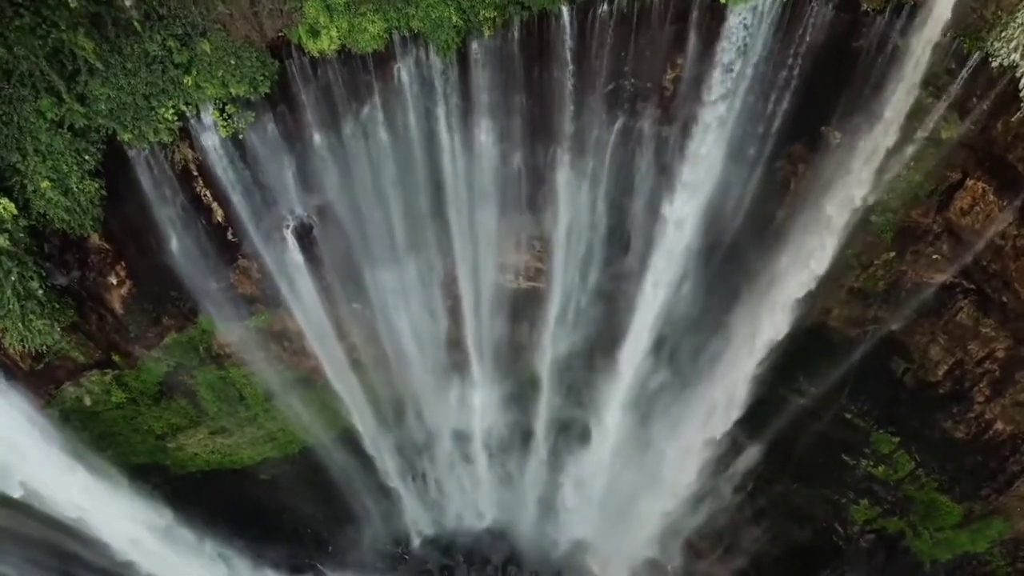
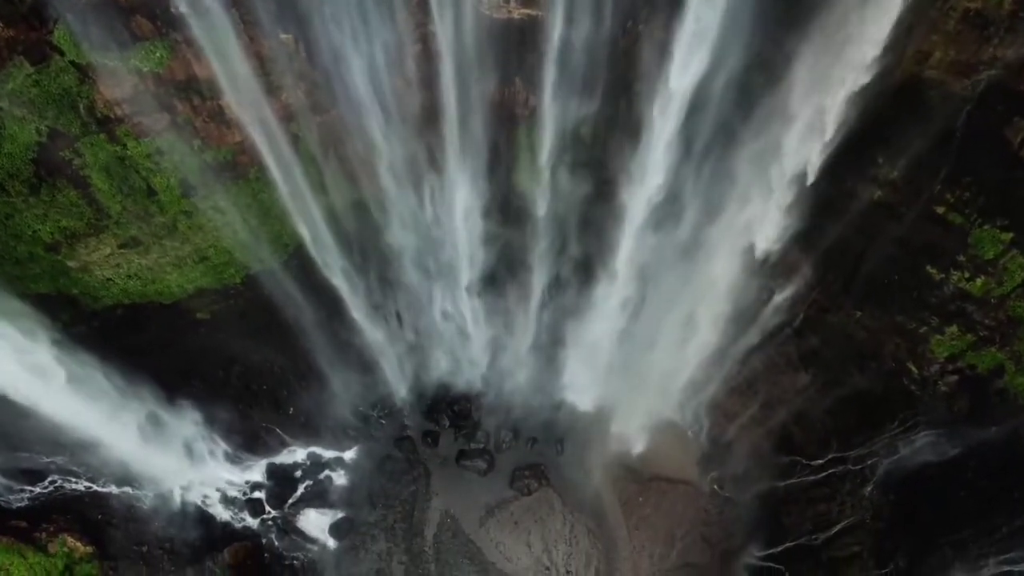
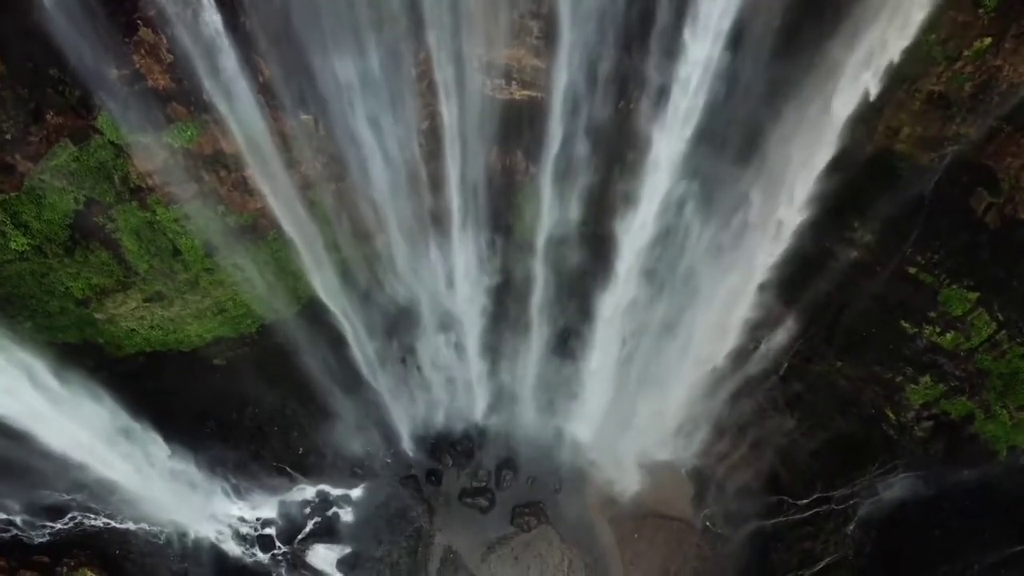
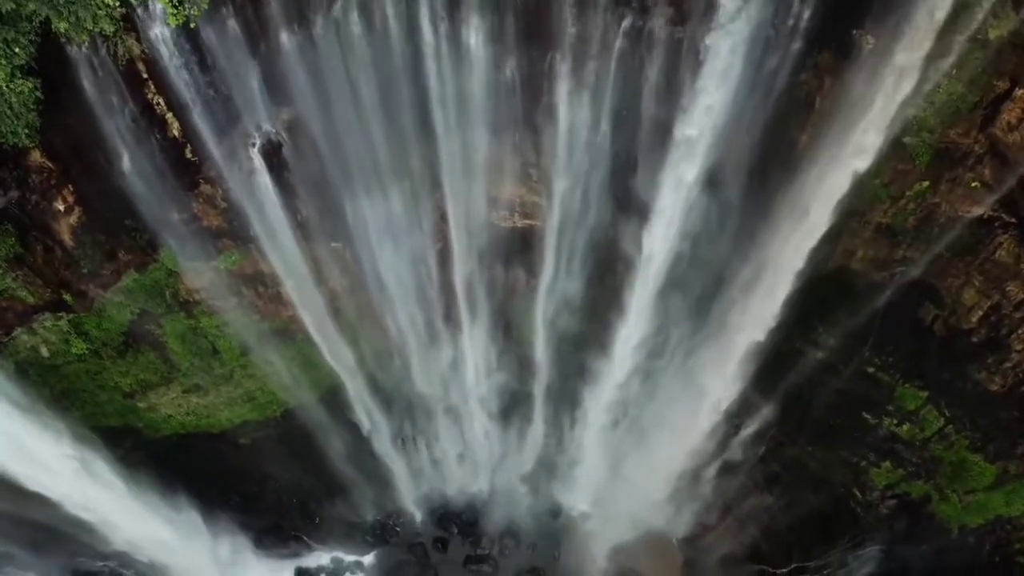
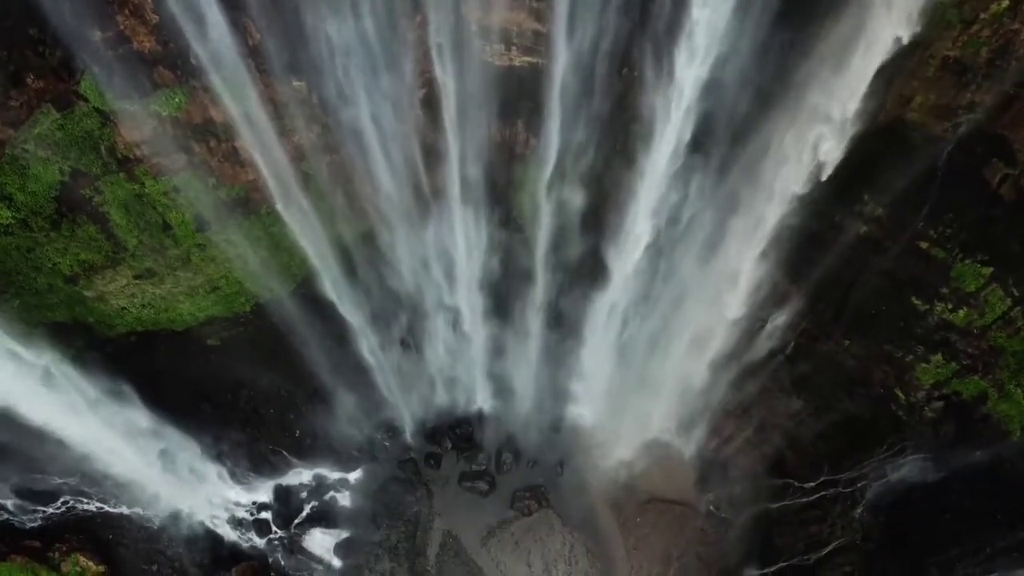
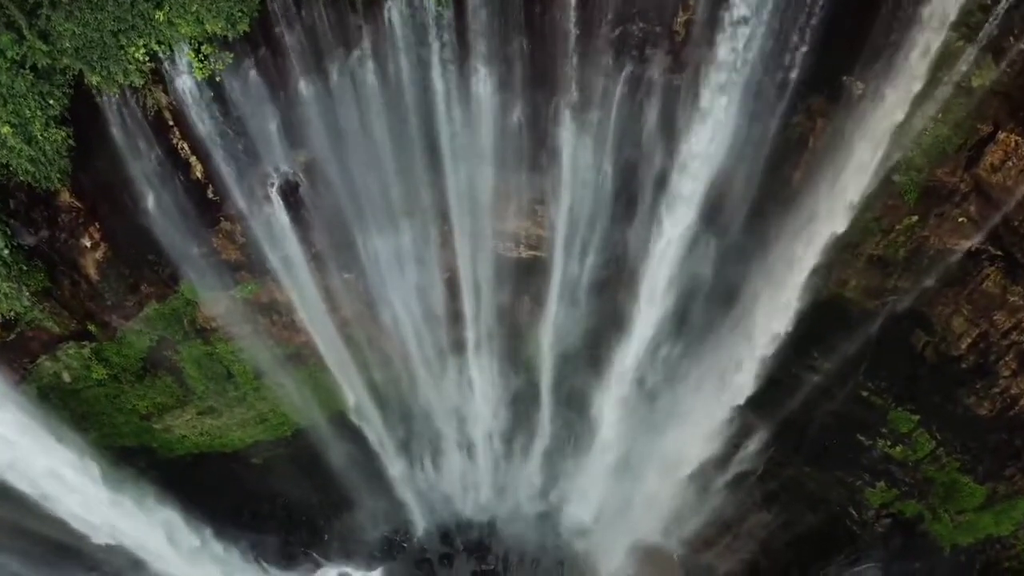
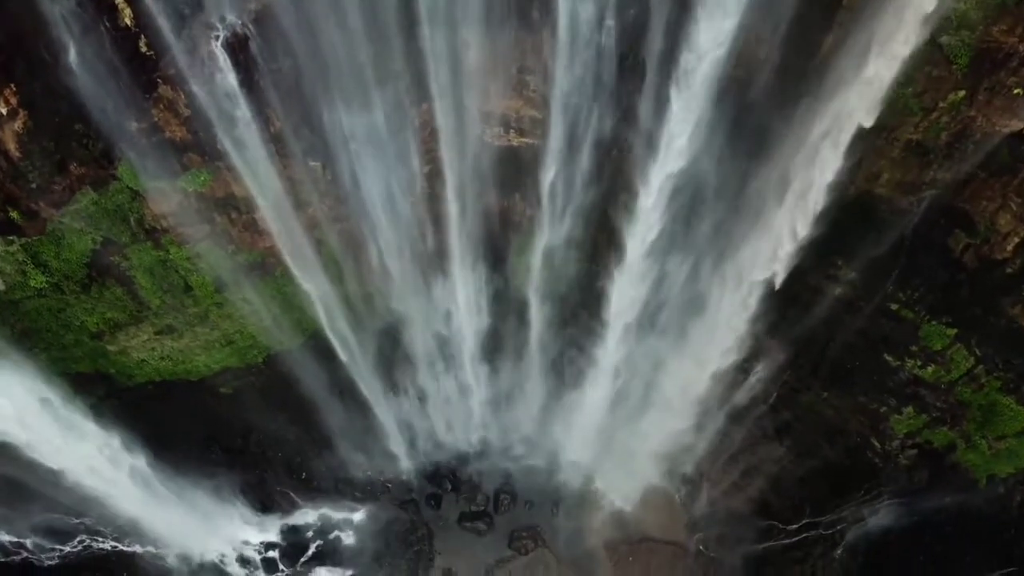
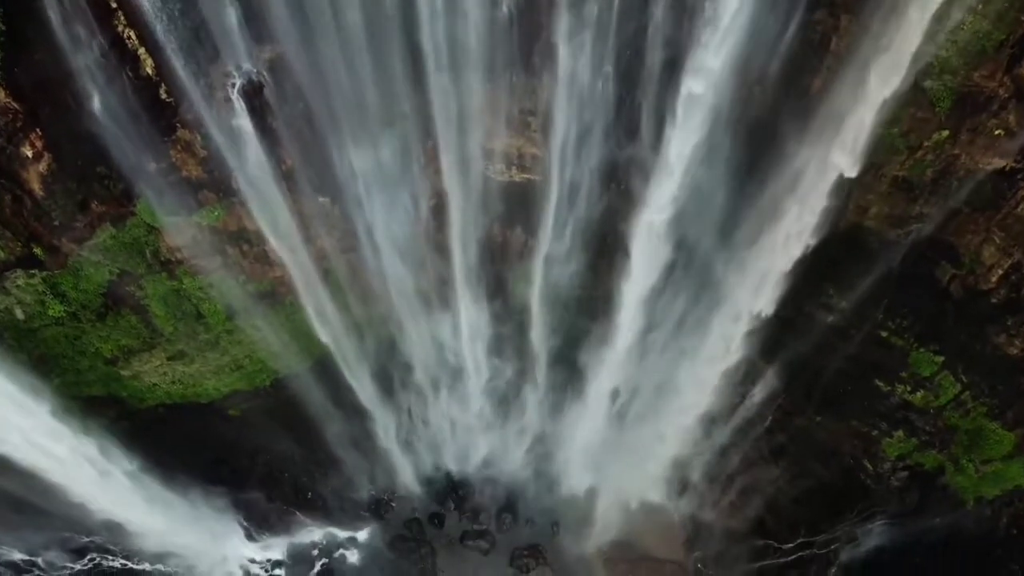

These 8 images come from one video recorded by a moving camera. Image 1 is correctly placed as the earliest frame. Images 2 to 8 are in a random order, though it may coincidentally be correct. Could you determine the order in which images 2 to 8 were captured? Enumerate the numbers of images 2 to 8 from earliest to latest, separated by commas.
6, 4, 8, 7, 3, 5, 2
